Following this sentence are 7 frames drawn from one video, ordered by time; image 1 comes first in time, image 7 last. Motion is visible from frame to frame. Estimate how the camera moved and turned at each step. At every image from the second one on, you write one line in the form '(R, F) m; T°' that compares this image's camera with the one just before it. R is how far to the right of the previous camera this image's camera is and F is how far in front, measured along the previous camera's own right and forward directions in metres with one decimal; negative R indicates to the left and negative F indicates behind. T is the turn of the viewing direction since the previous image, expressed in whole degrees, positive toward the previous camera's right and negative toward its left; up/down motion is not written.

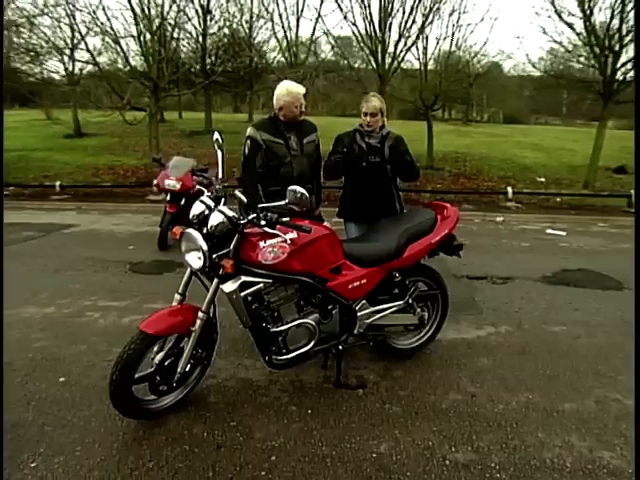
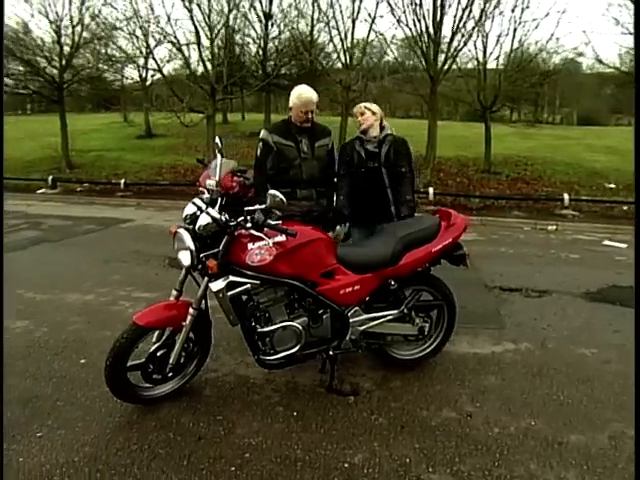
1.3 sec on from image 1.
(+0.5, 0.0) m; -9°
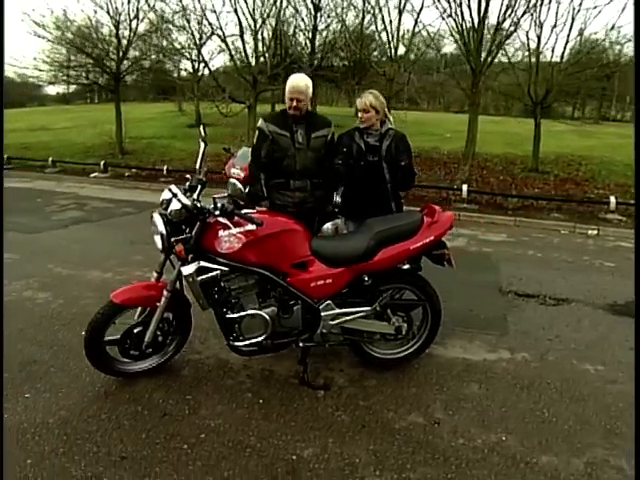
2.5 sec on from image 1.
(+0.6, +0.1) m; -7°
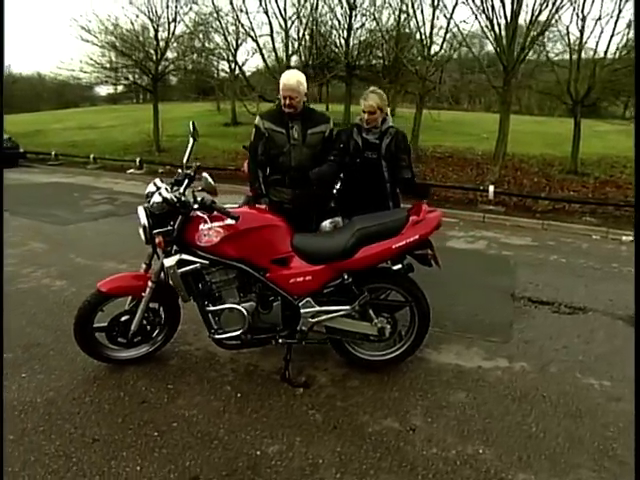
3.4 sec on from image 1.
(+0.4, +0.1) m; -5°
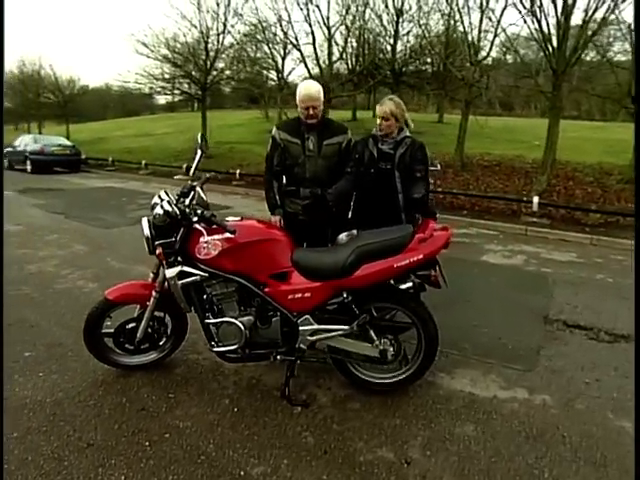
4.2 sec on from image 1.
(+0.4, +0.1) m; -7°
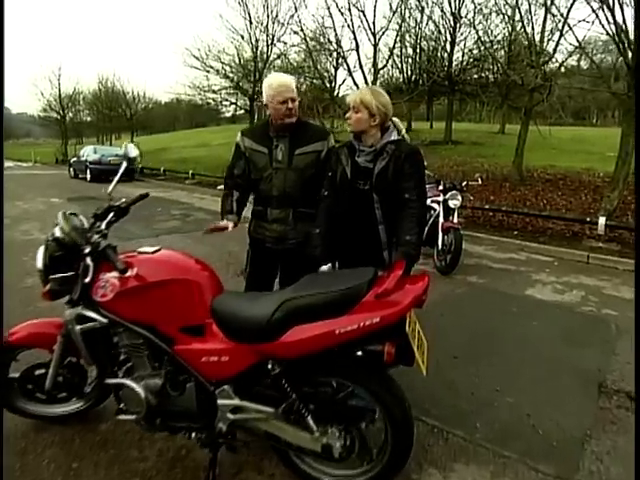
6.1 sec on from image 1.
(+0.7, +0.9) m; -8°
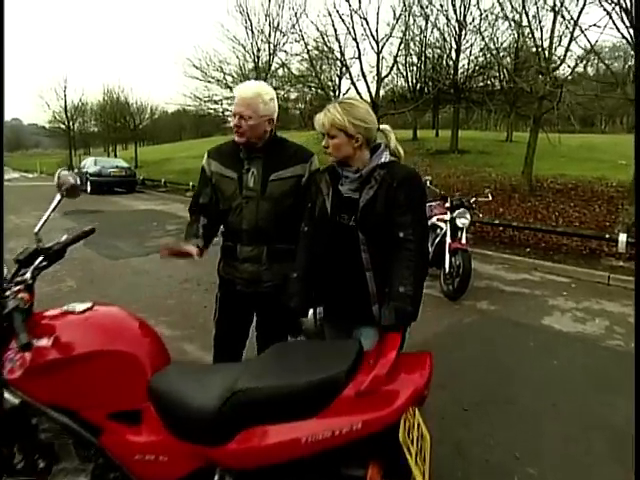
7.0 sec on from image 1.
(+0.2, +0.5) m; -1°
